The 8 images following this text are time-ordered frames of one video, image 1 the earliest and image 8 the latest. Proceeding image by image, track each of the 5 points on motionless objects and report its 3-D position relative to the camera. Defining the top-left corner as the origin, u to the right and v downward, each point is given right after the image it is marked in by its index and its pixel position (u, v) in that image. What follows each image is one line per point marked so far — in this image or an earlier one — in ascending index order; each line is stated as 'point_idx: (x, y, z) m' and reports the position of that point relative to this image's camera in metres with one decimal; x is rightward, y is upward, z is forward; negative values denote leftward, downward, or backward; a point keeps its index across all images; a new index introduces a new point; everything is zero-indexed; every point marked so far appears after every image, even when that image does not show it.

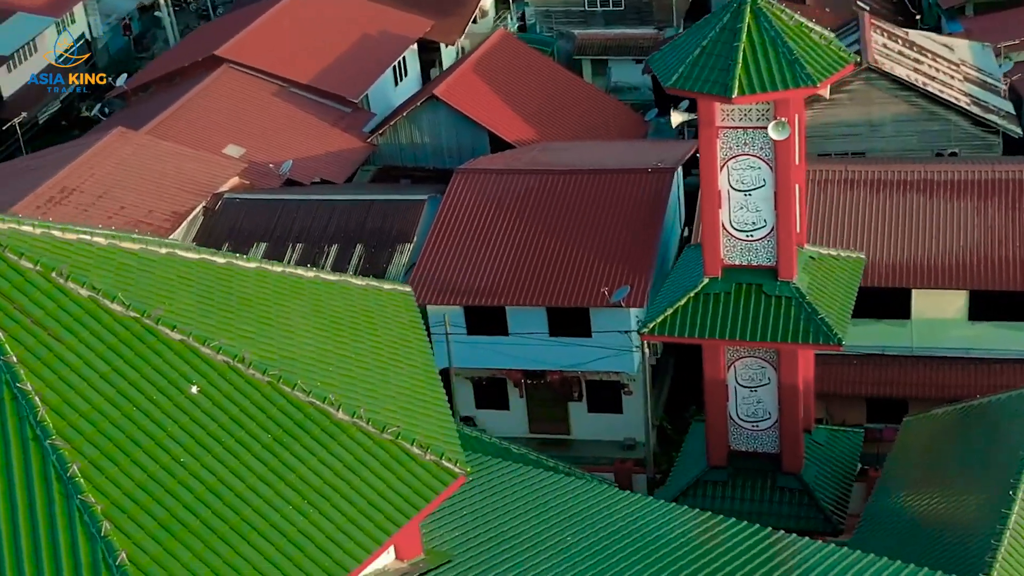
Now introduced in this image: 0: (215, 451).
0: (-1.8, -1.0, +10.0) m
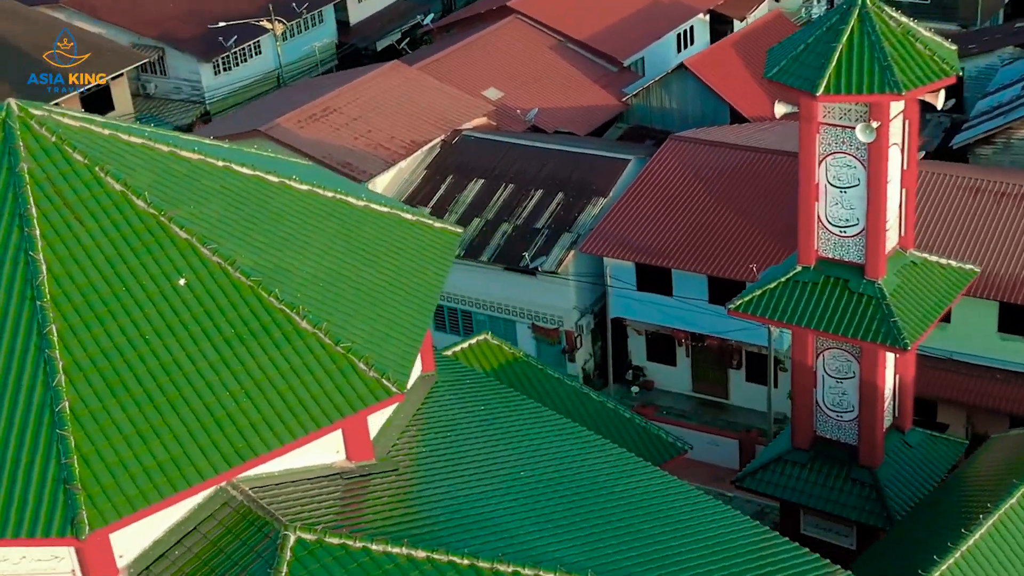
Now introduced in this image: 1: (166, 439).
0: (-2.5, -0.3, +12.2) m
1: (-2.5, -1.1, +11.5) m
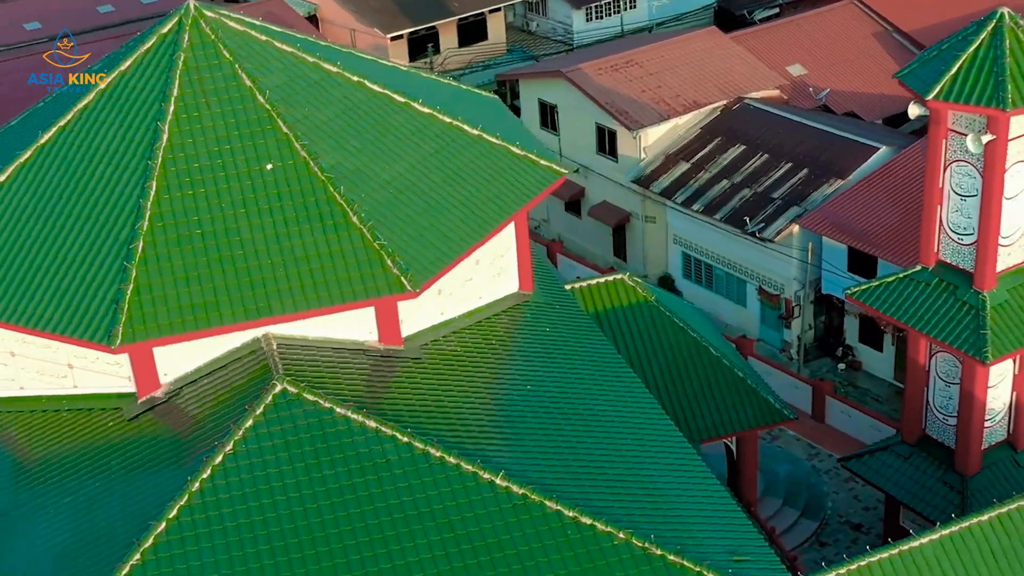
0: (-2.5, +0.8, +14.8) m
1: (-2.7, 0.0, +14.2) m
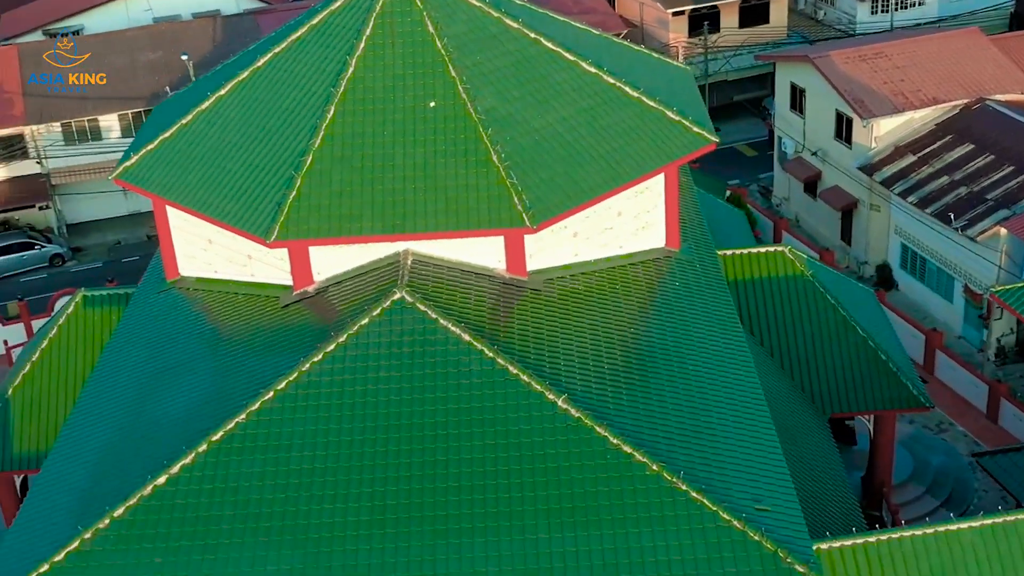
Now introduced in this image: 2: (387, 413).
0: (-1.1, +1.6, +16.8) m
1: (-1.6, +0.9, +16.3) m
2: (-1.1, -1.1, +14.6) m
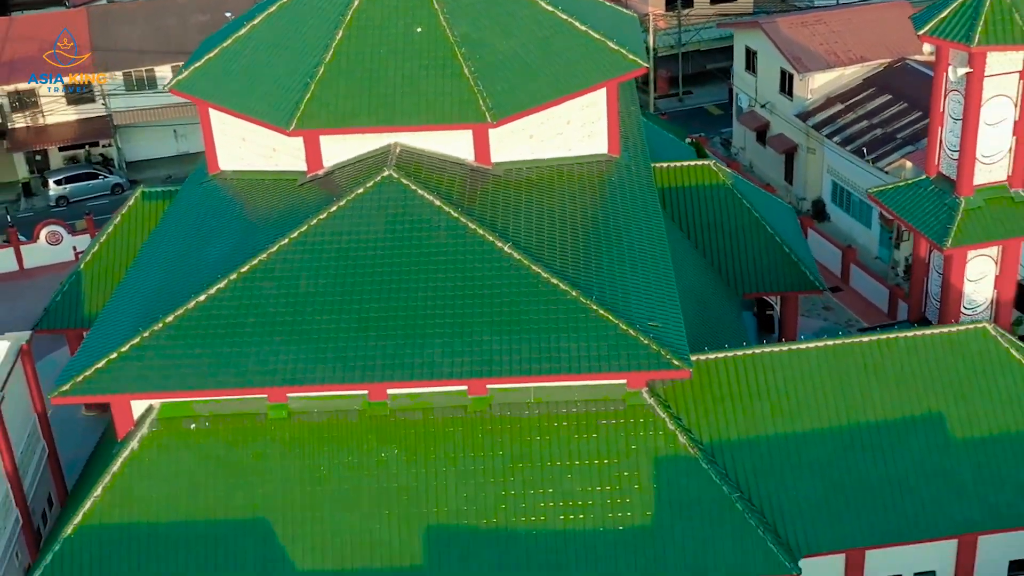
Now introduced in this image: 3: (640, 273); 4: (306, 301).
0: (-1.5, +3.1, +21.3) m
1: (-2.1, +2.5, +20.8) m
2: (-1.7, +0.5, +19.2) m
3: (+1.6, +0.2, +19.6) m
4: (-2.4, -0.1, +18.6) m
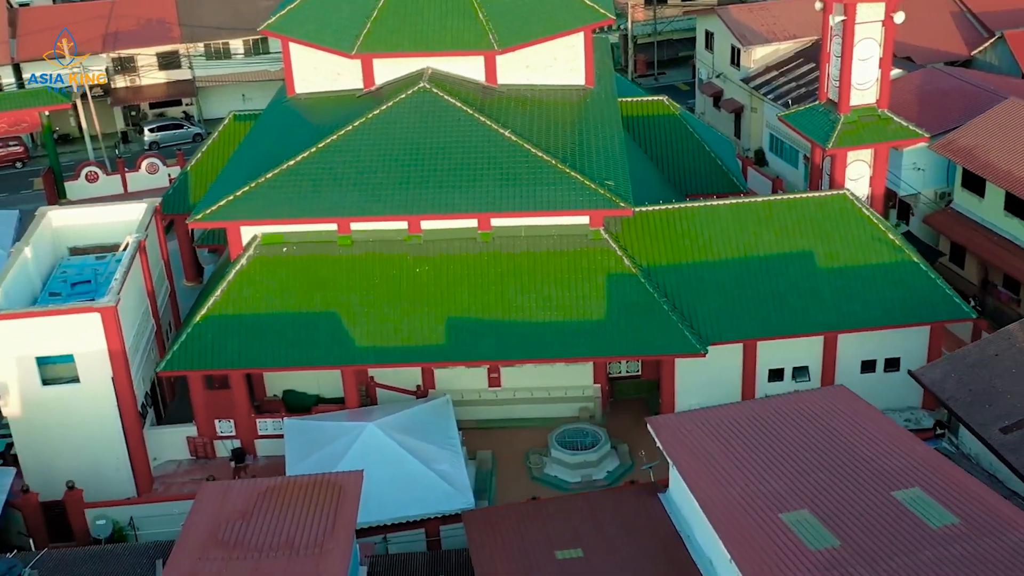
0: (-1.5, +5.2, +29.1) m
1: (-2.0, +4.6, +28.6) m
2: (-1.7, +2.6, +26.9) m
3: (+1.6, +2.3, +27.3) m
4: (-2.4, +2.1, +26.3) m
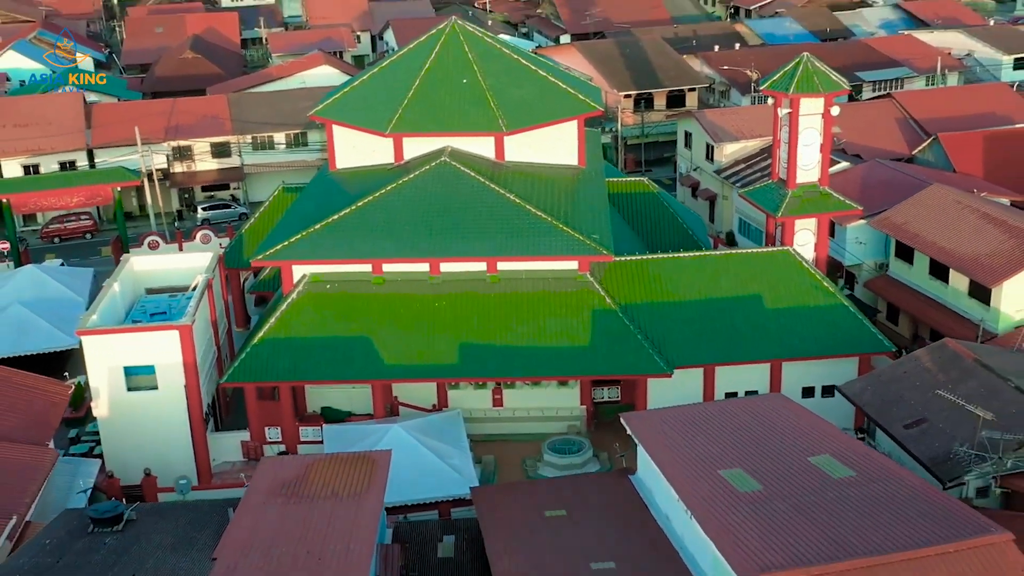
0: (-1.4, +4.2, +35.2) m
1: (-1.9, +3.7, +34.6) m
2: (-1.6, +1.9, +32.7) m
3: (+1.7, +1.5, +33.1) m
4: (-2.4, +1.4, +32.1) m
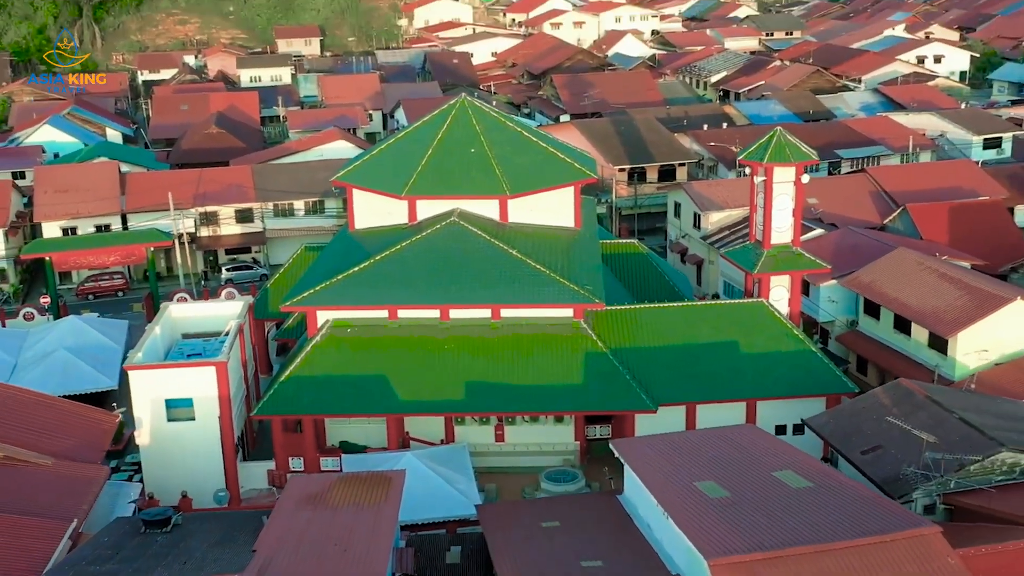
0: (-1.3, +3.1, +38.9) m
1: (-1.8, +2.5, +38.3) m
2: (-1.6, +0.8, +36.3) m
3: (+1.7, +0.4, +36.7) m
4: (-2.3, +0.4, +35.6) m
